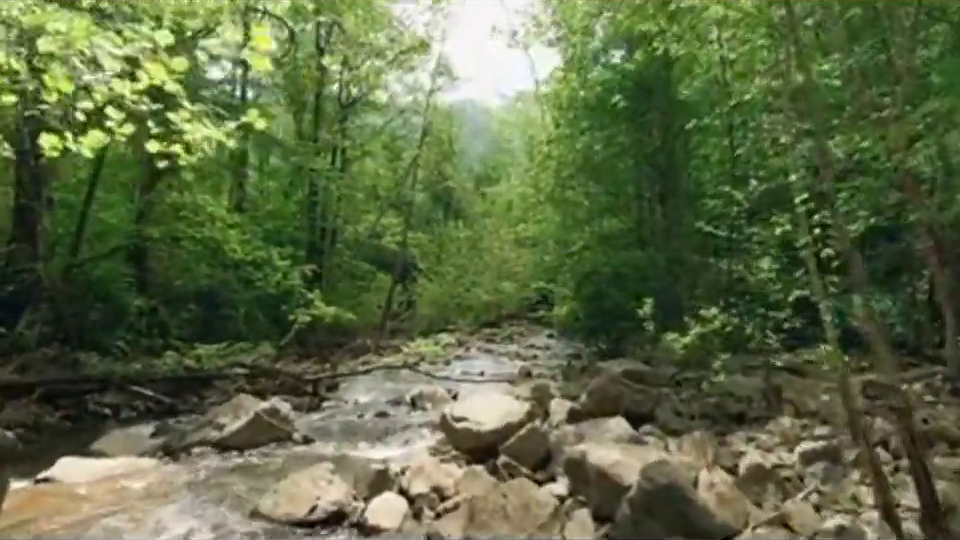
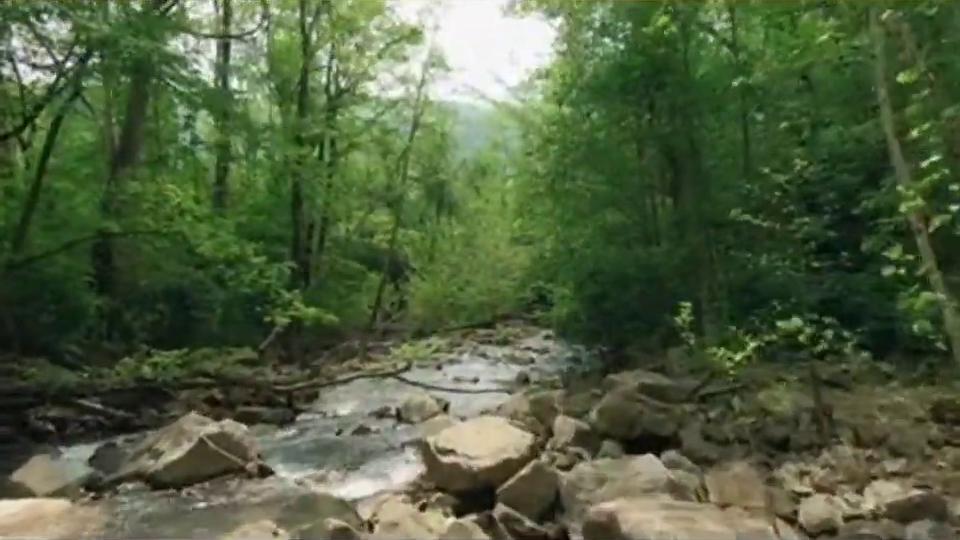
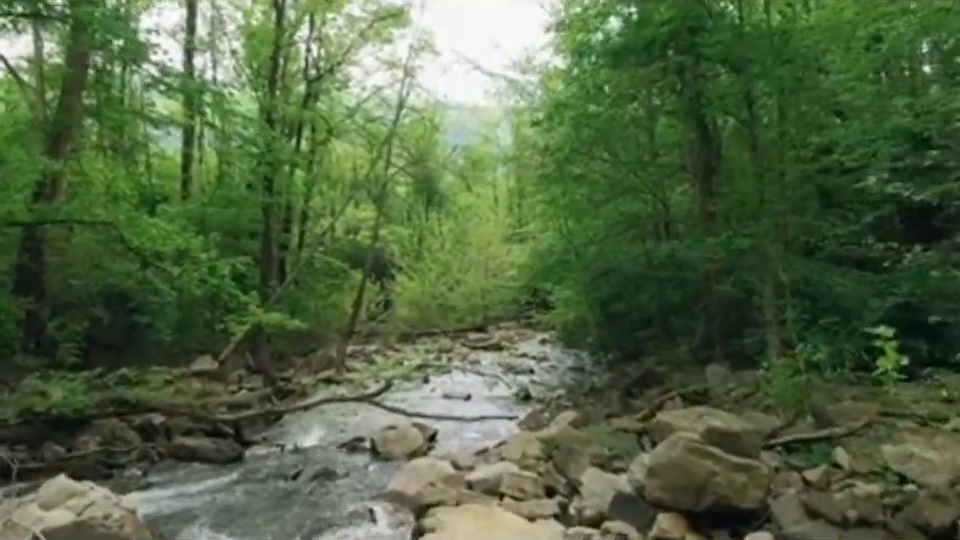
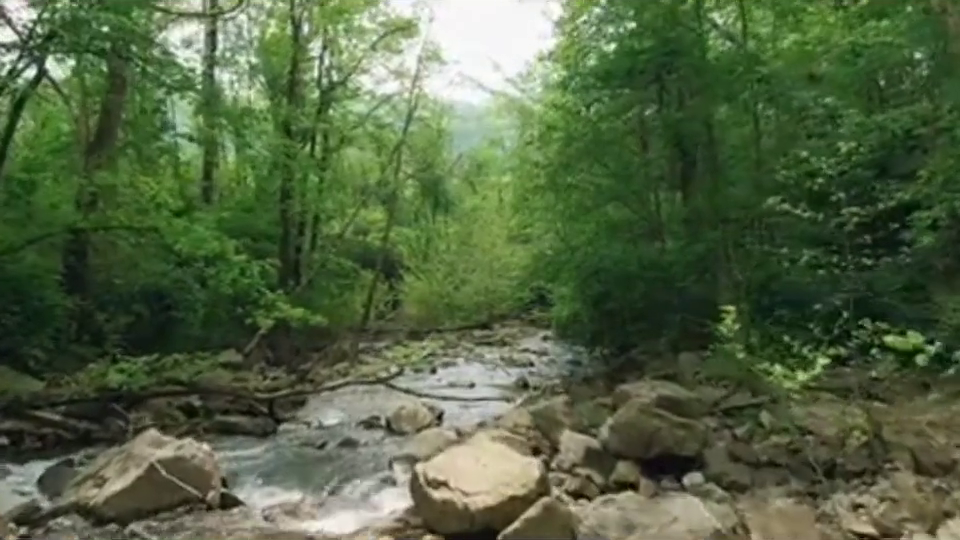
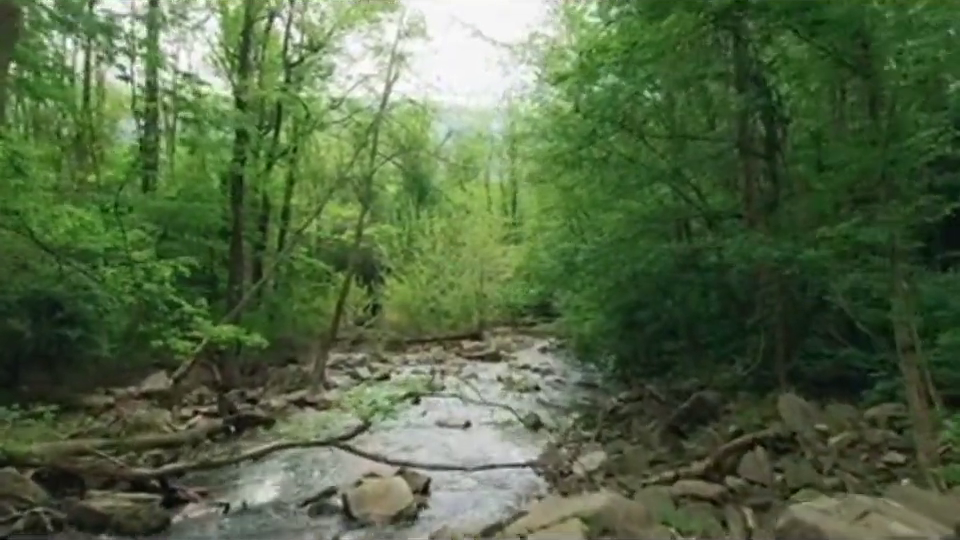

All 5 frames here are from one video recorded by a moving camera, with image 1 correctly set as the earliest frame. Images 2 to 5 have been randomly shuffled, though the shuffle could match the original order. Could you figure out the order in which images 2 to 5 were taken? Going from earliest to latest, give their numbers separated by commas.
2, 4, 3, 5
